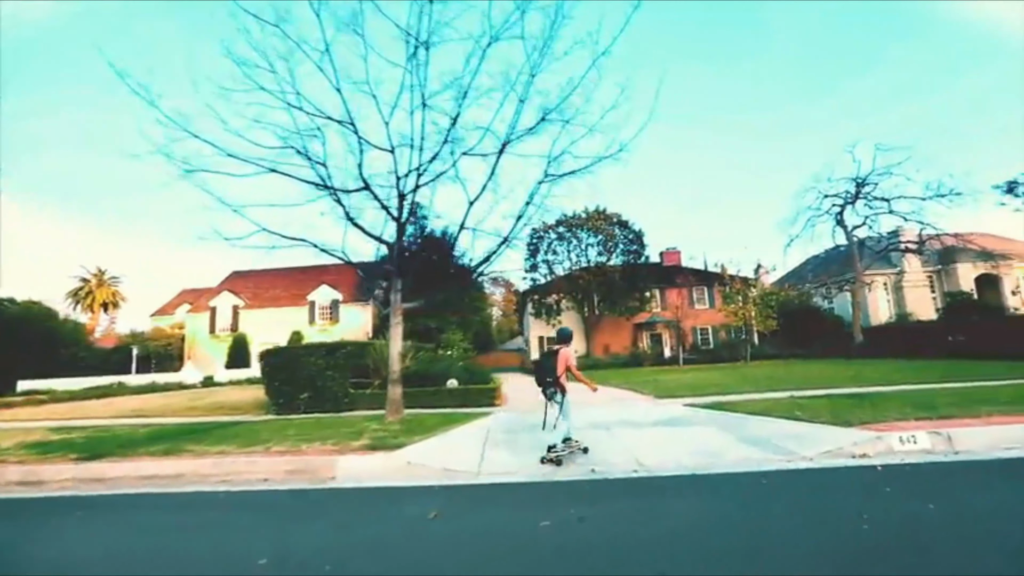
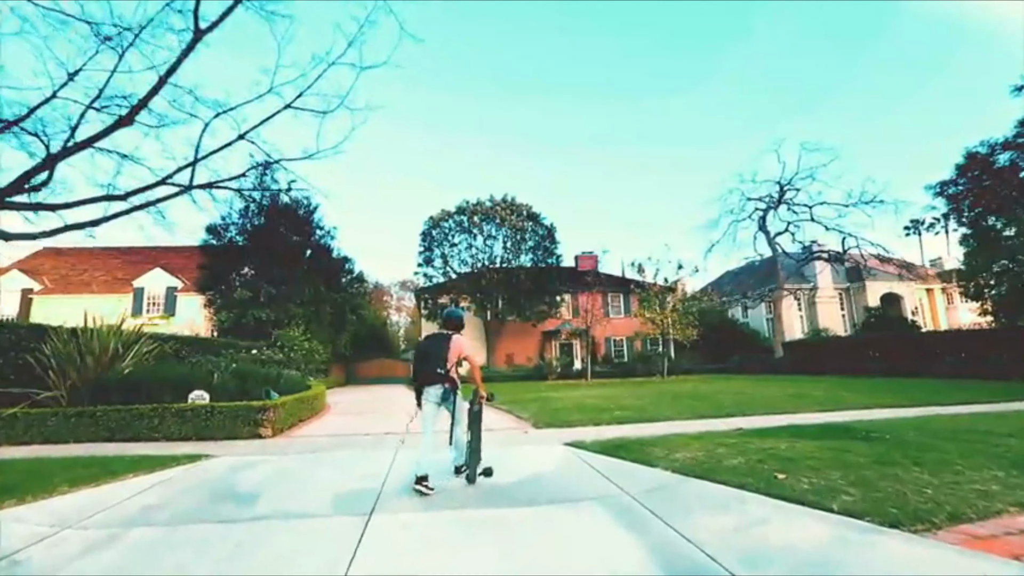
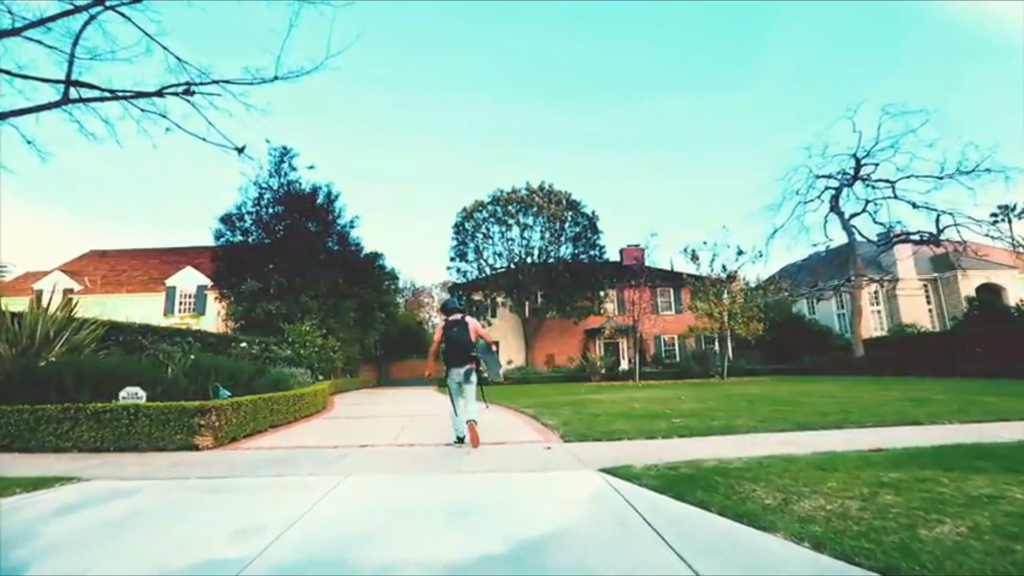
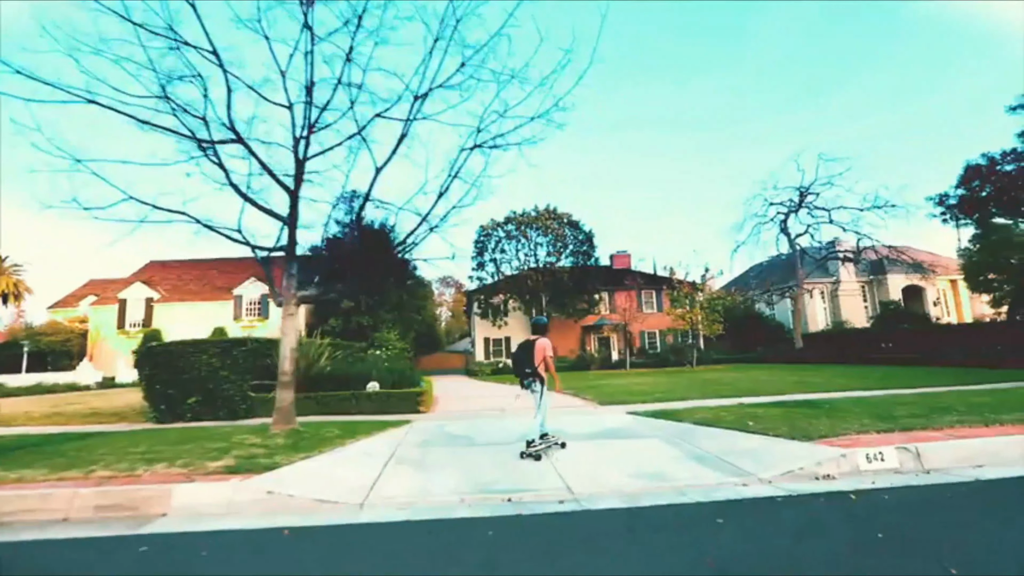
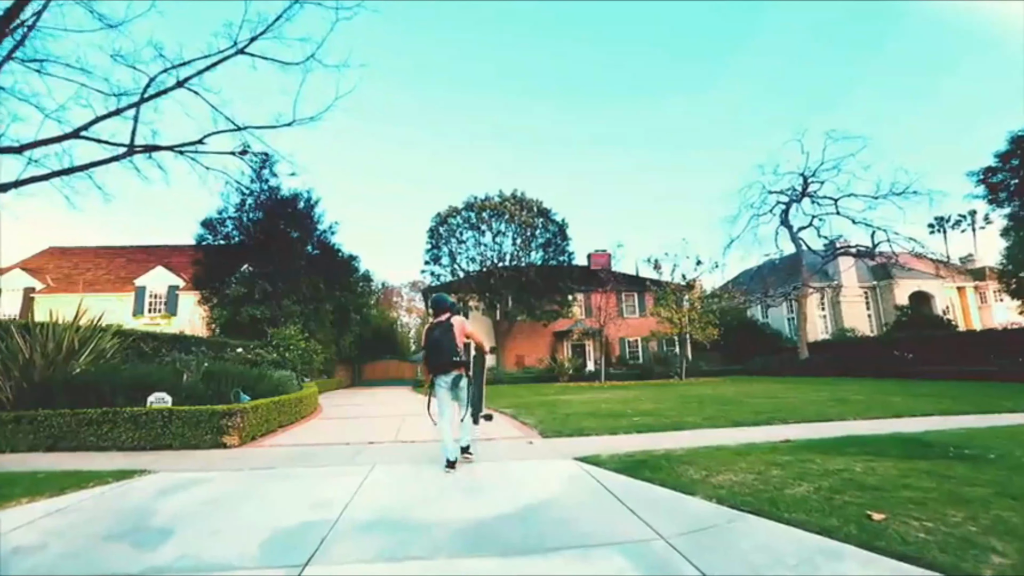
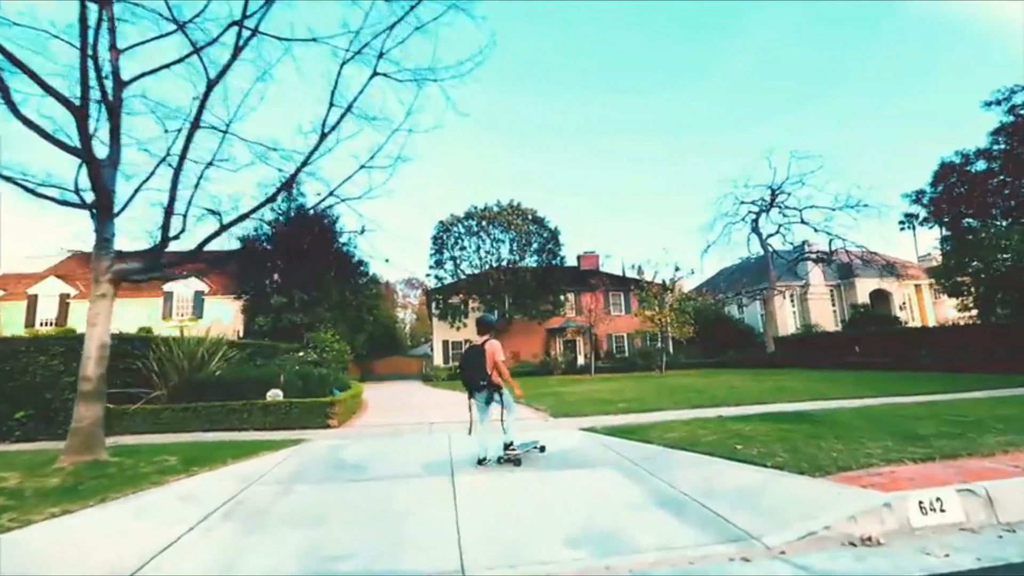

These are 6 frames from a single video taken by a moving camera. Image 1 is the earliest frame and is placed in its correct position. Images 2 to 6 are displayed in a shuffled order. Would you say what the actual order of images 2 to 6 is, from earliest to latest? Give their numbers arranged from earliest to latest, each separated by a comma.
4, 6, 2, 5, 3
